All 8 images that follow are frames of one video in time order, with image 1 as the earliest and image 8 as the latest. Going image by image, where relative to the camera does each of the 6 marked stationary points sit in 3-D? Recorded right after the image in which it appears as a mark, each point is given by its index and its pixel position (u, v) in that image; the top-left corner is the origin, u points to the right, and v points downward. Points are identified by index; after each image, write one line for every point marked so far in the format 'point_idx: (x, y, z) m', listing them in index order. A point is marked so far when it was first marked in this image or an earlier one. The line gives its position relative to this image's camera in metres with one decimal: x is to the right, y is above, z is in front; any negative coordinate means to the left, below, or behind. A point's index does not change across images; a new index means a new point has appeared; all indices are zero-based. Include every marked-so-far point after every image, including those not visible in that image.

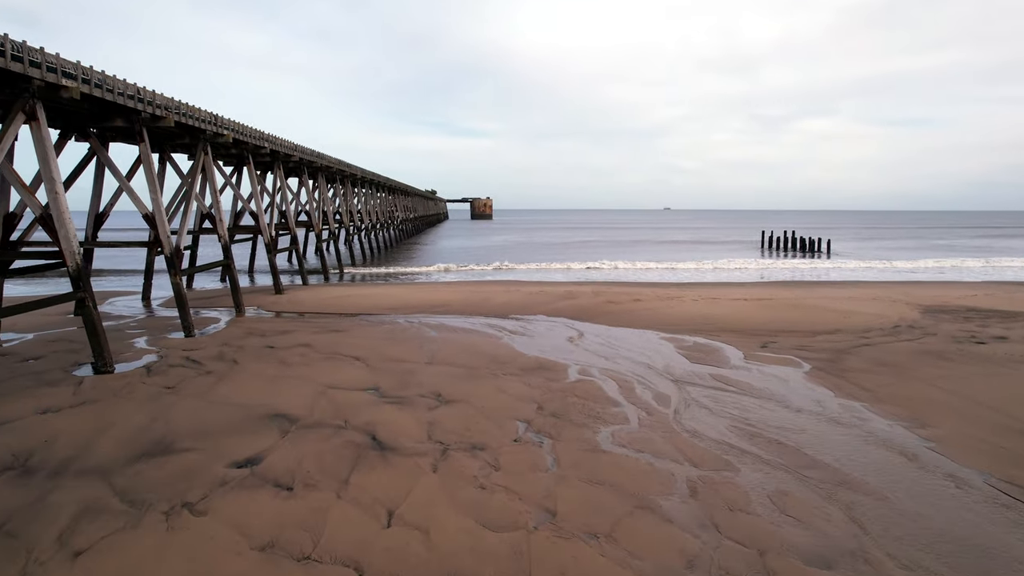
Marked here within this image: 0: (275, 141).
0: (-4.3, +2.6, +12.1) m
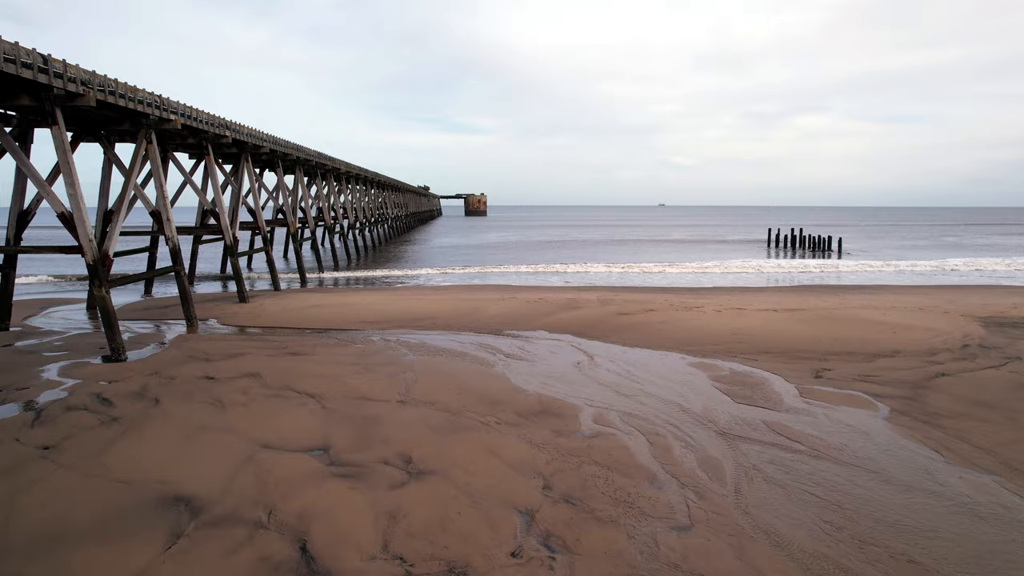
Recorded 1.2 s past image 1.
0: (-4.4, +2.5, +10.8) m
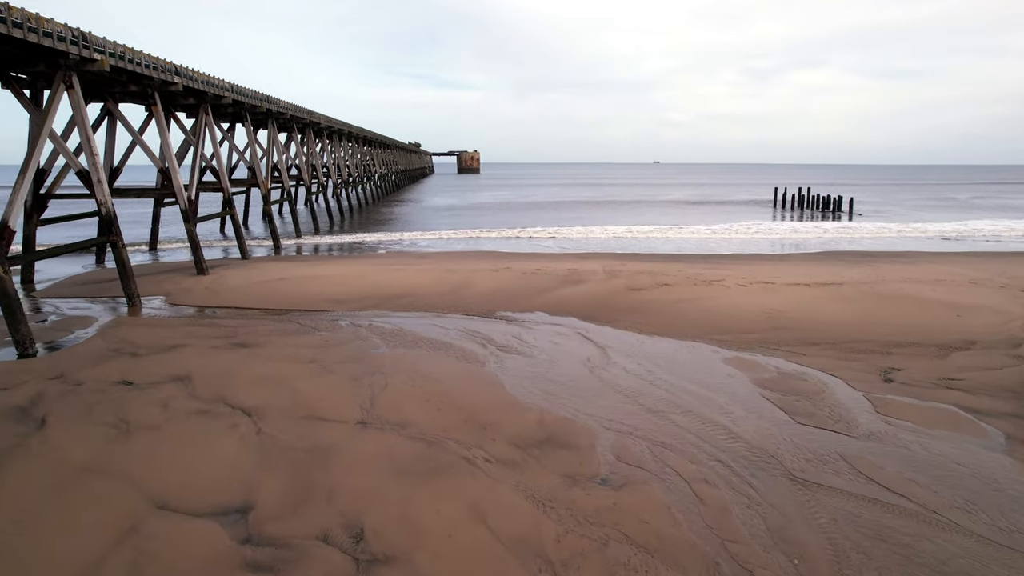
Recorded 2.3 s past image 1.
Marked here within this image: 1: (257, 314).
0: (-4.5, +3.0, +9.4) m
1: (-2.5, -0.3, +6.6) m
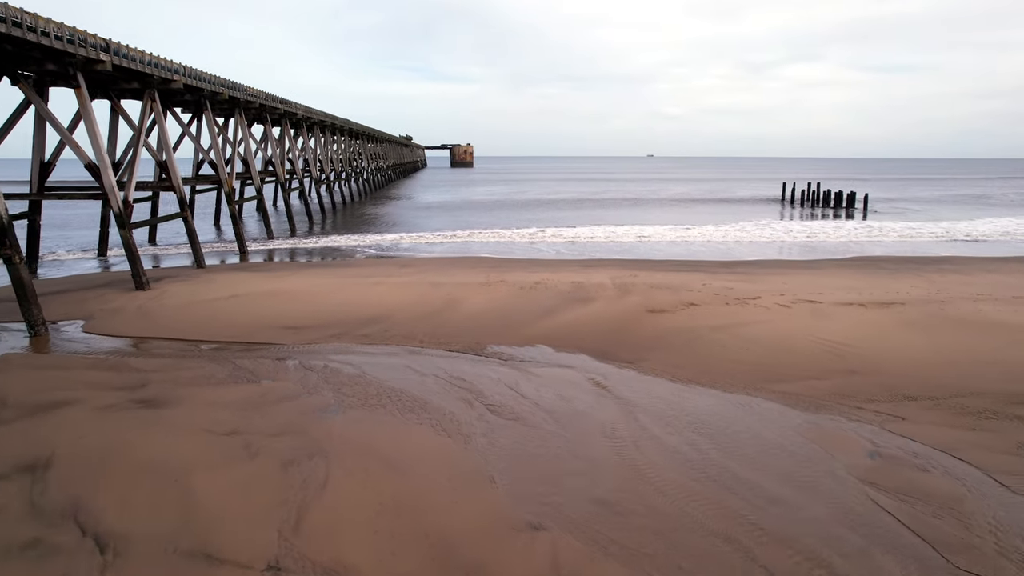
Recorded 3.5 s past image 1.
0: (-4.5, +2.8, +8.0) m
1: (-2.6, -0.5, +5.3) m
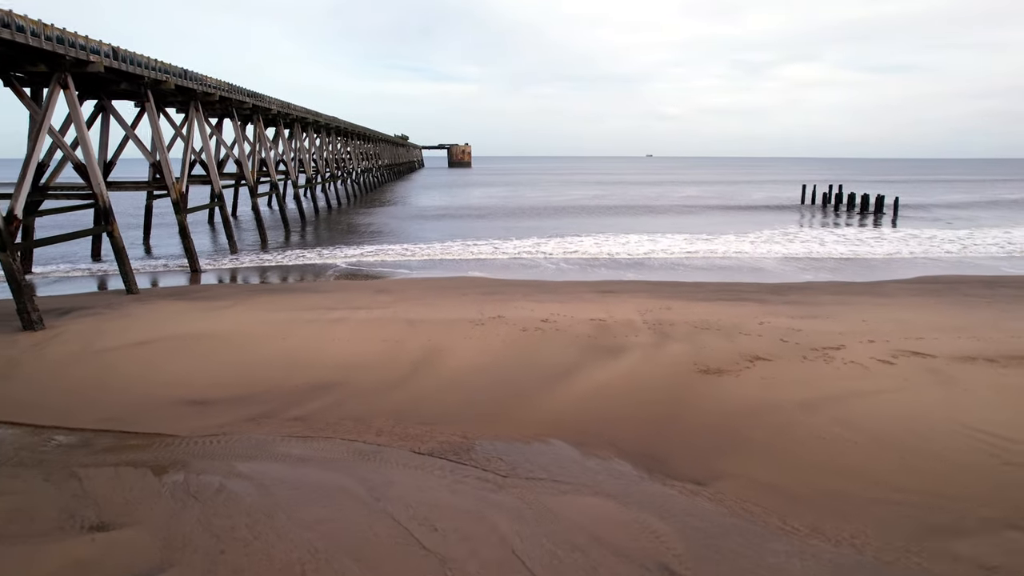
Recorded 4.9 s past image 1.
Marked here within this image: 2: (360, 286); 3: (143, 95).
0: (-4.5, +2.4, +6.3) m
1: (-2.5, -0.8, +3.5) m
2: (-1.8, 0.0, +8.1) m
3: (-5.1, +2.7, +9.2) m
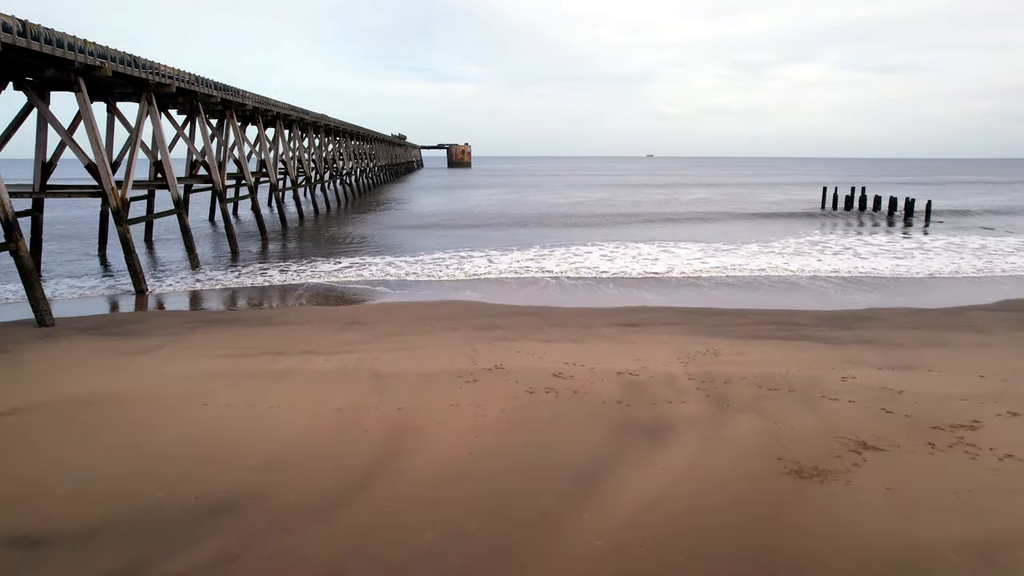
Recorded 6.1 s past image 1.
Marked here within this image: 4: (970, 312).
0: (-4.5, +2.1, +4.8) m
1: (-2.5, -1.1, +2.1) m
2: (-1.8, -0.3, +6.6) m
3: (-5.0, +2.4, +7.7) m
4: (+4.7, -0.3, +6.8) m
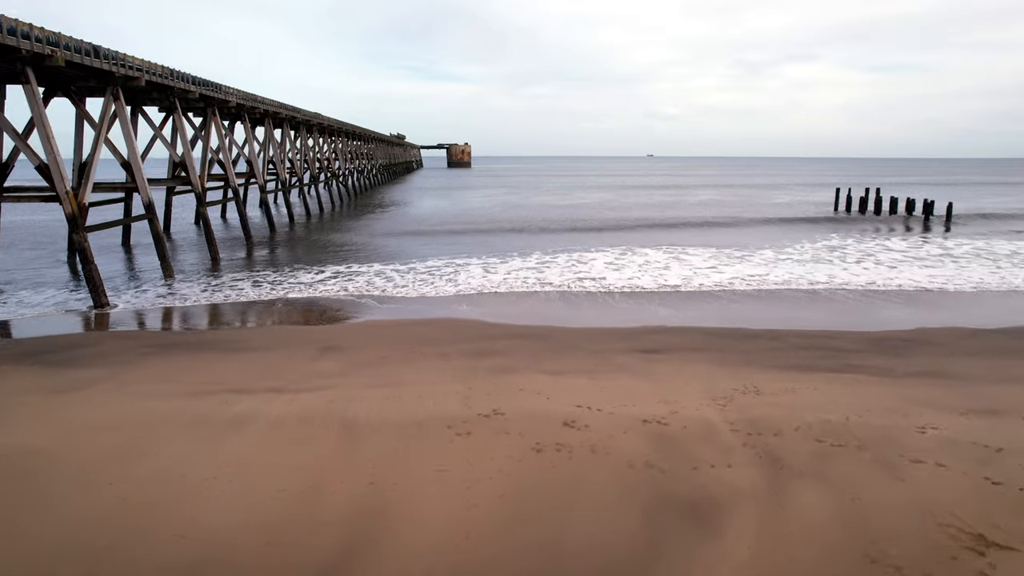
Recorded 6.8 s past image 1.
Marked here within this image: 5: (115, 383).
0: (-4.5, +2.0, +4.0) m
1: (-2.5, -1.3, +1.2) m
2: (-1.8, -0.4, +5.8) m
3: (-5.0, +2.2, +6.9) m
4: (+4.7, -0.4, +6.0) m
5: (-2.9, -0.6, +4.7) m
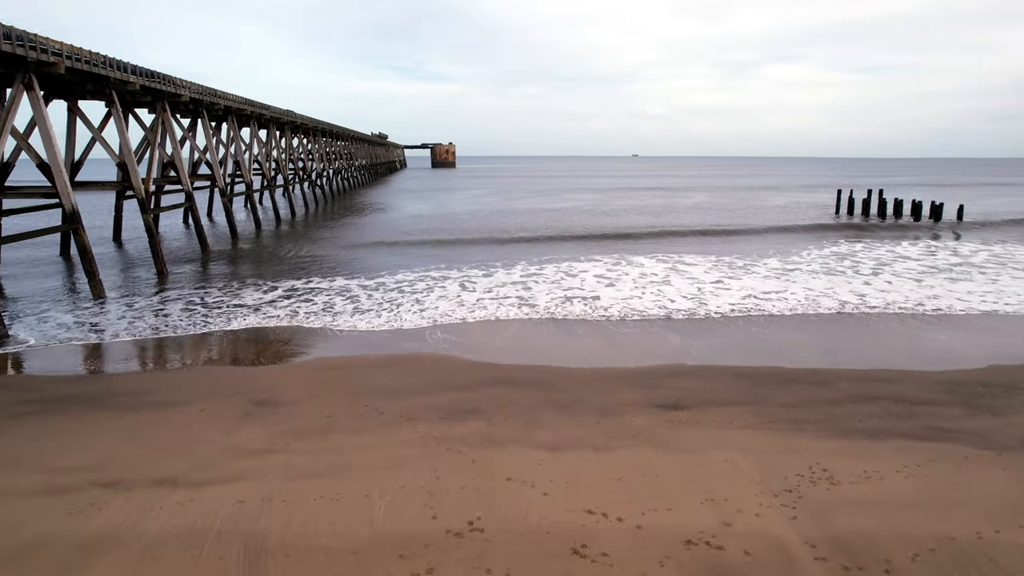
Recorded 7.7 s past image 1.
0: (-4.6, +1.7, +2.7) m
1: (-2.5, -1.5, 0.0) m
2: (-1.9, -0.7, +4.6) m
3: (-5.2, +1.9, +5.5) m
4: (+4.6, -0.6, +4.9) m
5: (-3.0, -0.9, +3.5) m
